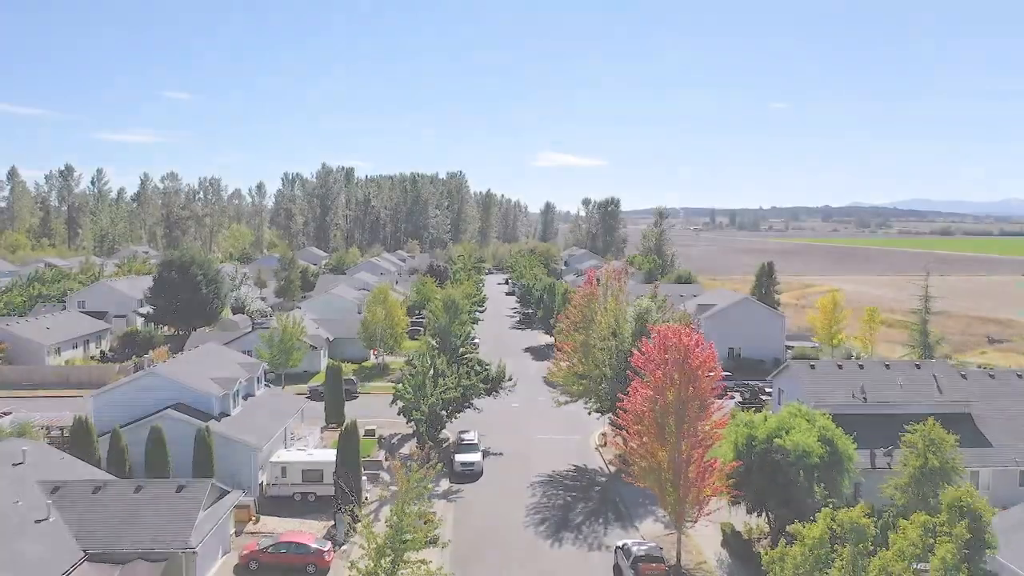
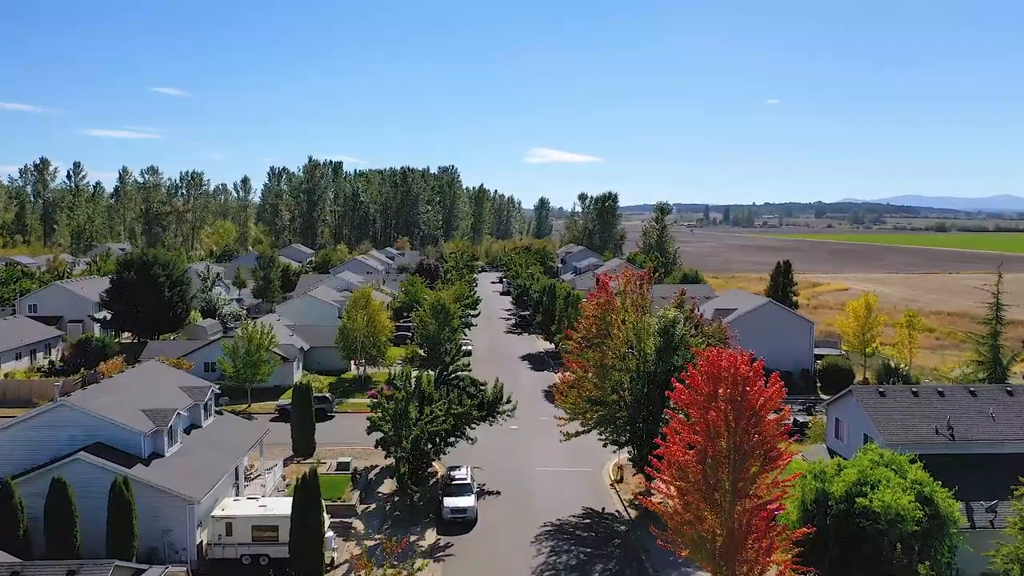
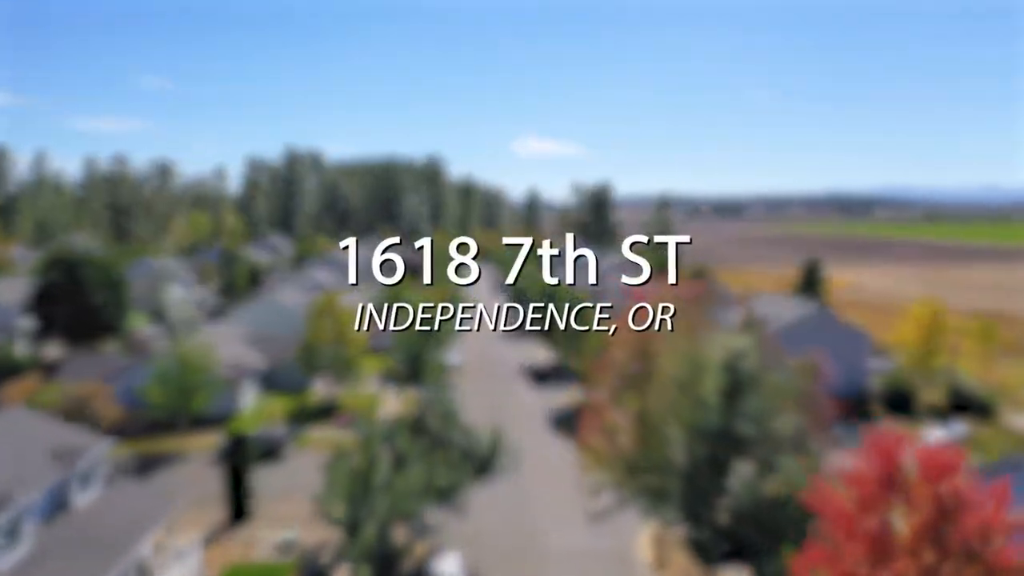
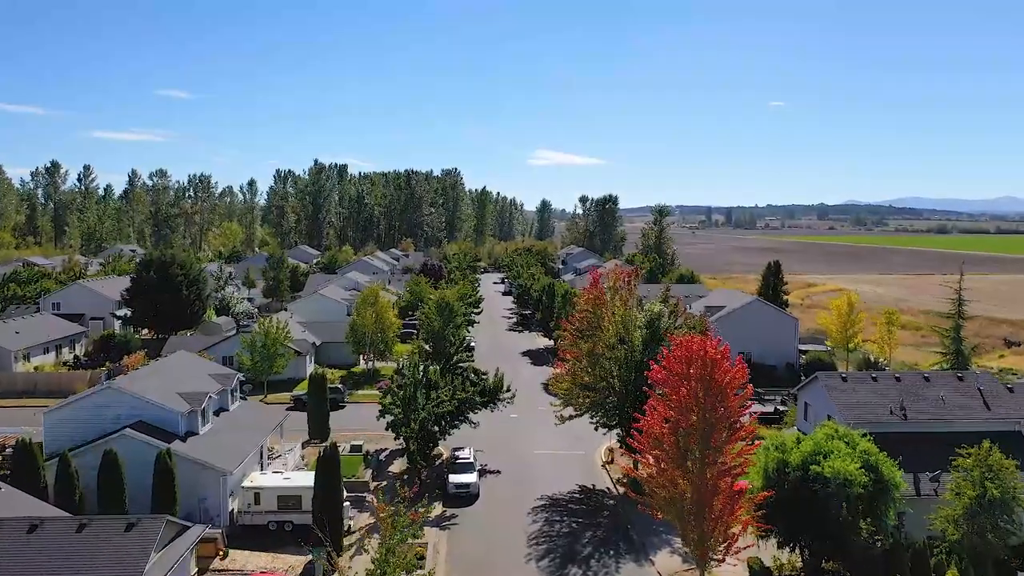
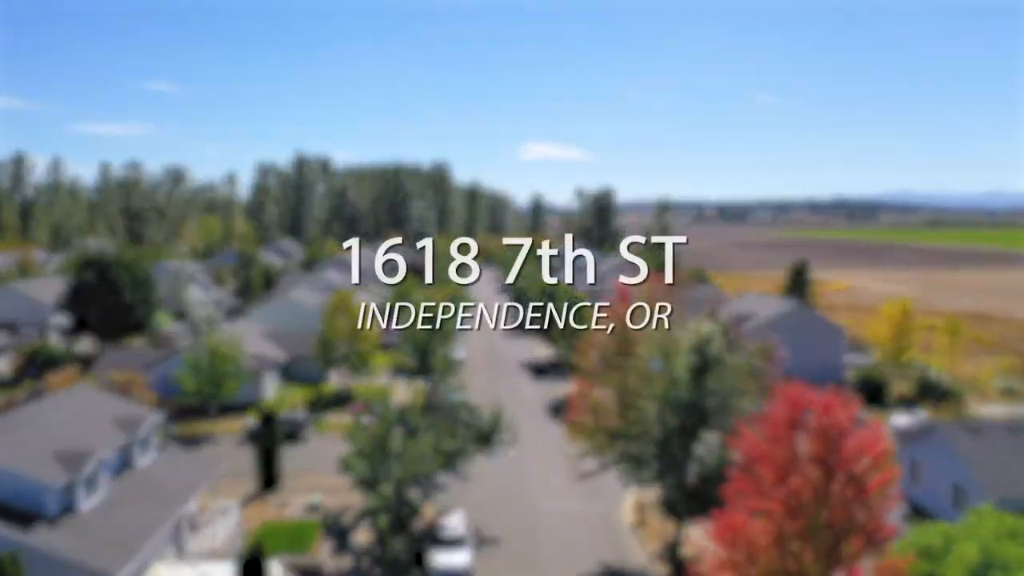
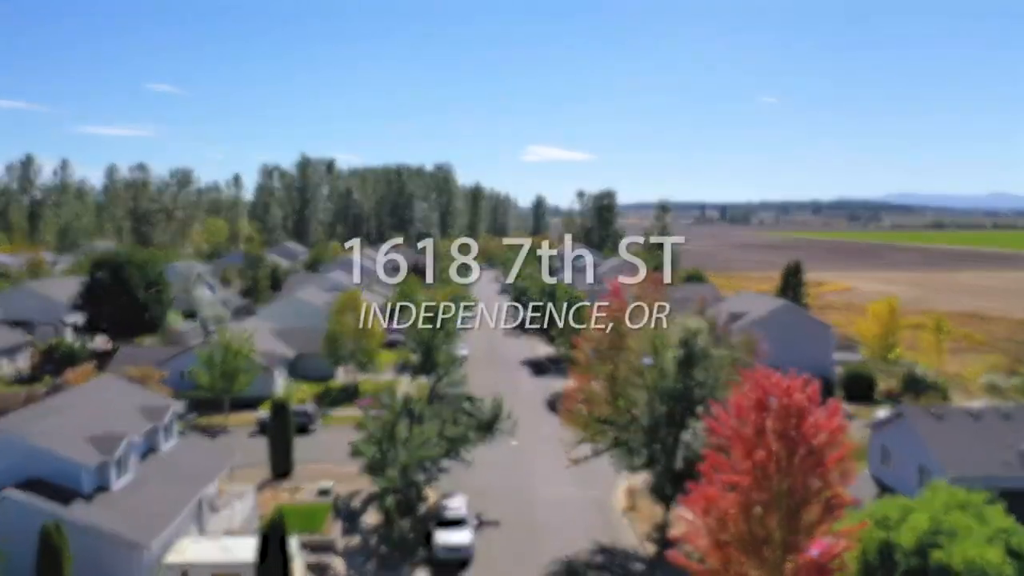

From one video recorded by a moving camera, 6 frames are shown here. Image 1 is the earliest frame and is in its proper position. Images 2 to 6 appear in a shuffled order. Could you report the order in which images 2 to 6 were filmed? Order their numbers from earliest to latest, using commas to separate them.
4, 2, 6, 5, 3
